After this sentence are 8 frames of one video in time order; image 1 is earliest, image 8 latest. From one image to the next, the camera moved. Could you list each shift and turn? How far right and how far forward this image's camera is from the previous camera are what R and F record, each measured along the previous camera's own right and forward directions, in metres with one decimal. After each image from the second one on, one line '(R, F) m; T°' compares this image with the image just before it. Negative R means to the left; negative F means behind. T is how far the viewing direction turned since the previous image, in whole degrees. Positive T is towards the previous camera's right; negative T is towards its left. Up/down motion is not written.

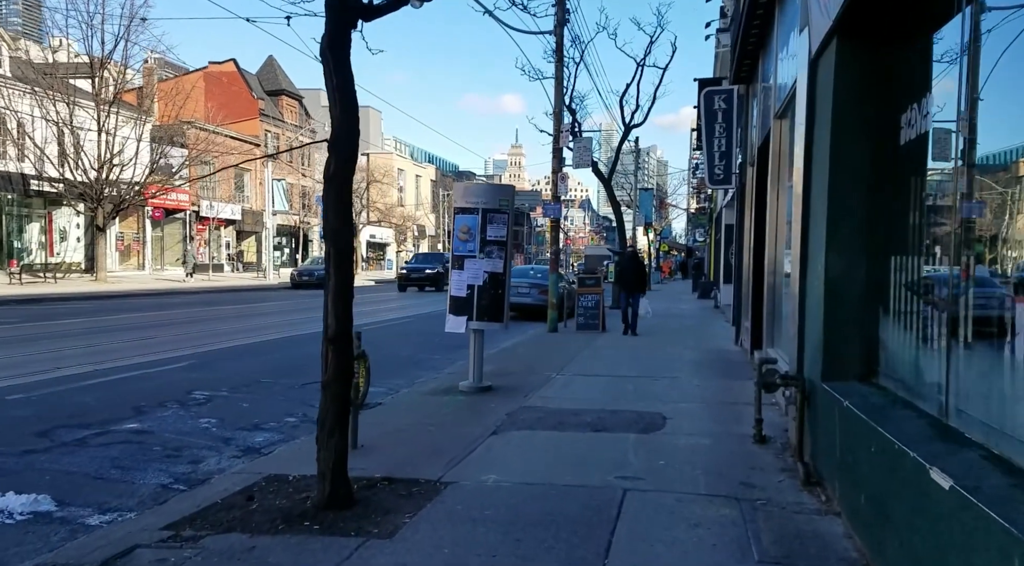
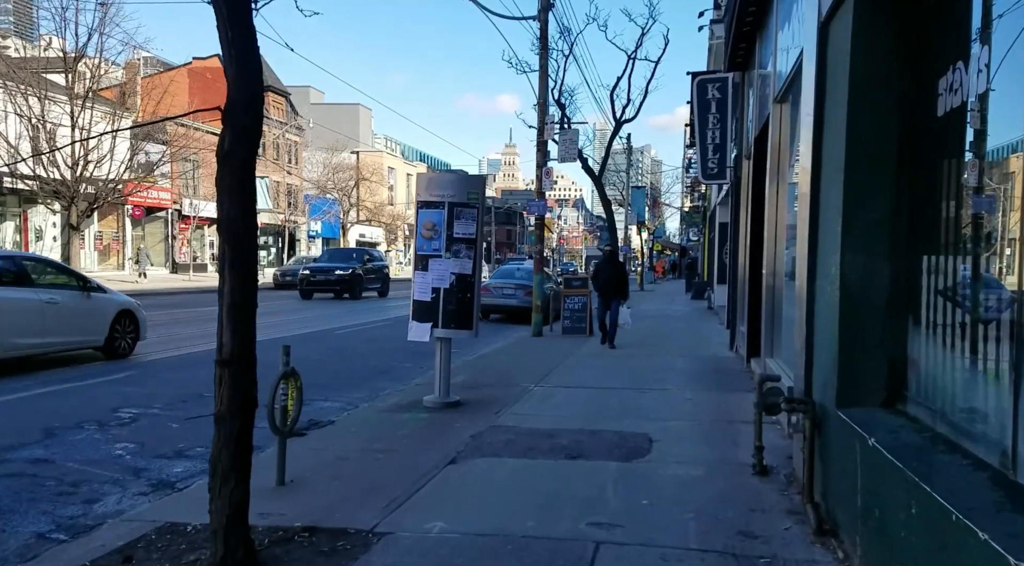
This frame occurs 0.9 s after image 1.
(+0.2, +1.1) m; 0°
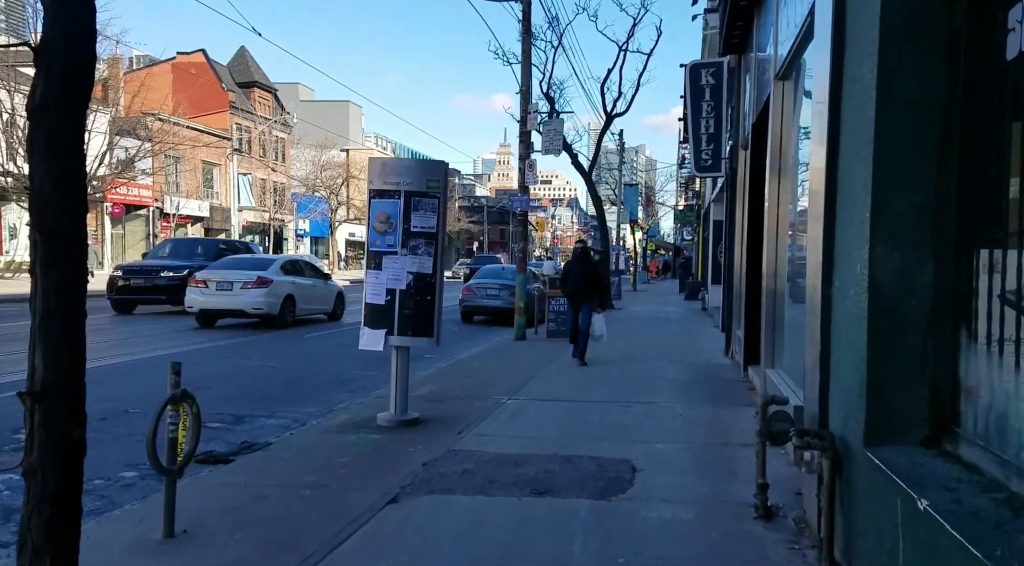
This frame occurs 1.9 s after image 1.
(+0.3, +1.1) m; 0°
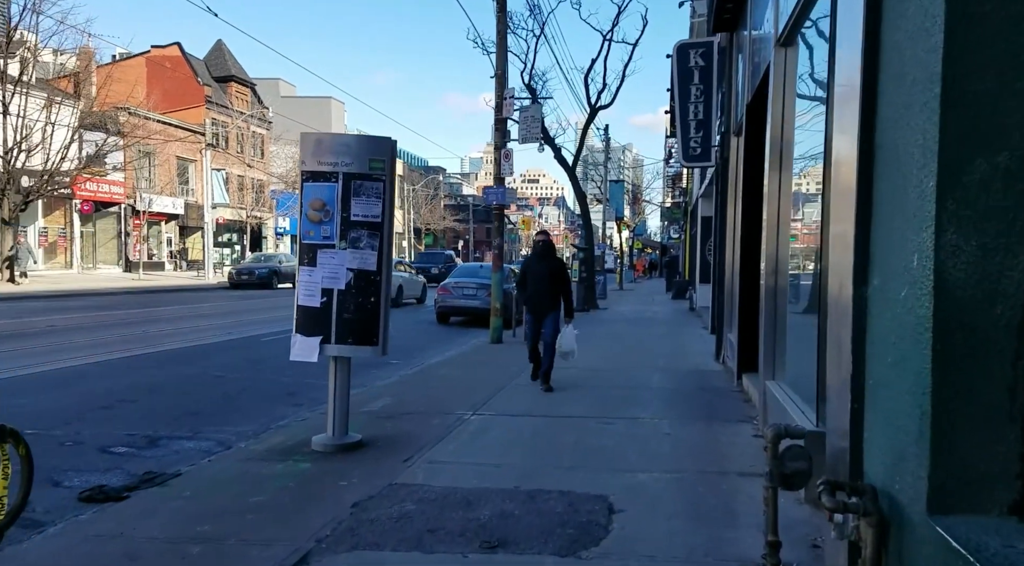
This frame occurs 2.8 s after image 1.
(+0.2, +1.2) m; +1°
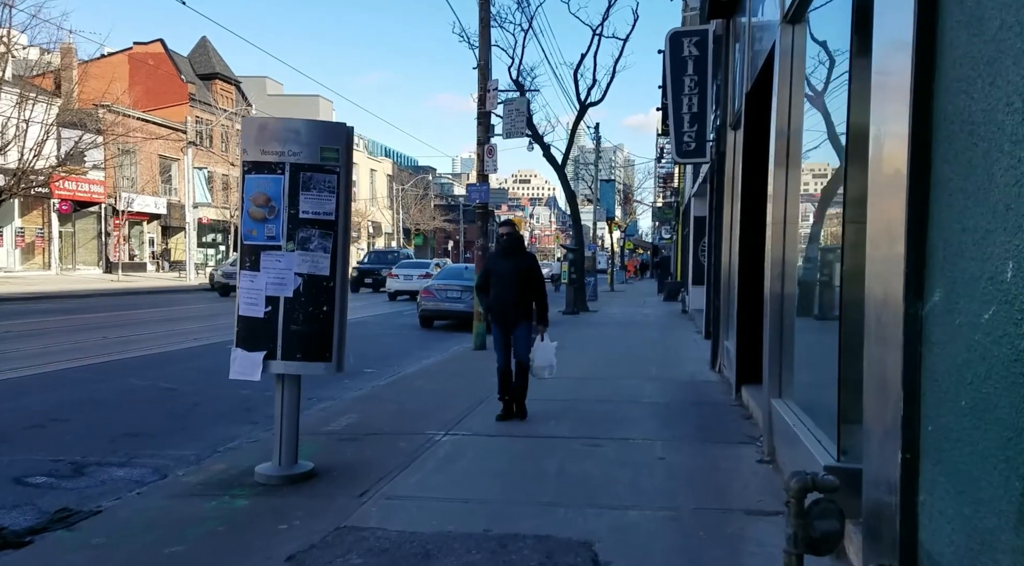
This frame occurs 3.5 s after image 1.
(+0.1, +0.8) m; +1°
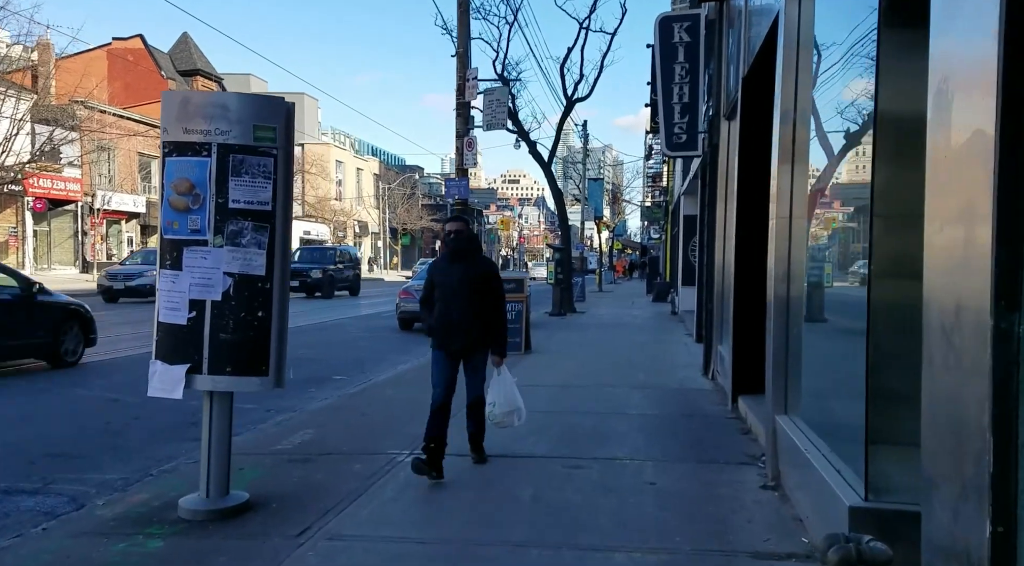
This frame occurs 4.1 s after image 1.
(+0.1, +0.8) m; +1°
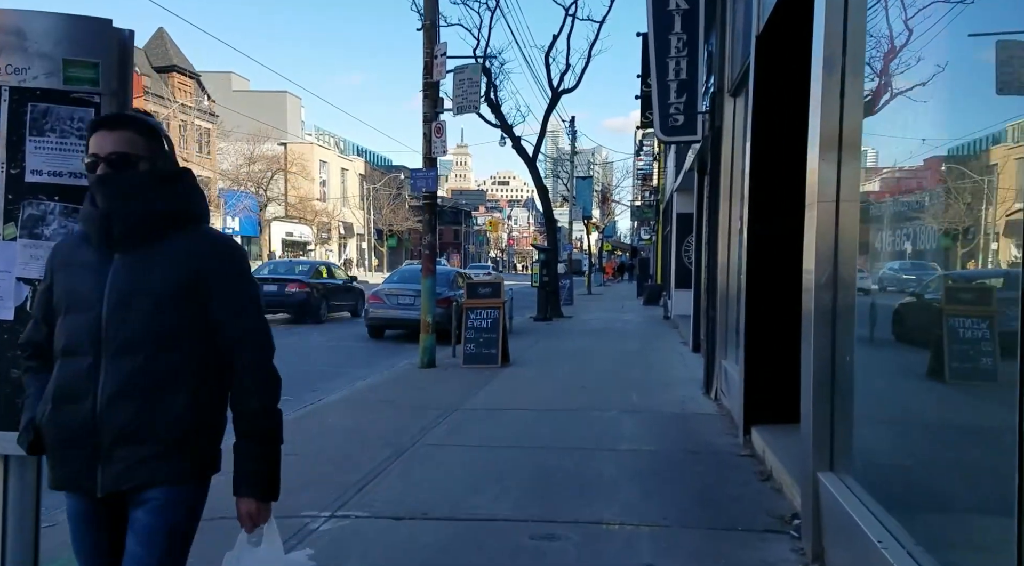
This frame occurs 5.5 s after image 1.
(+0.2, +1.6) m; +1°
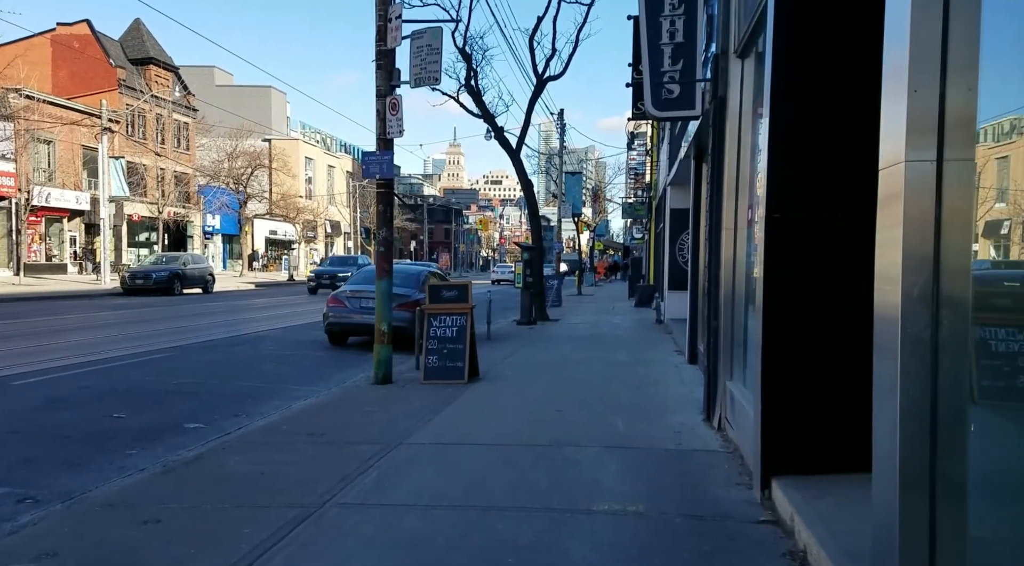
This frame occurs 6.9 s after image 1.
(+0.3, +1.8) m; 0°
